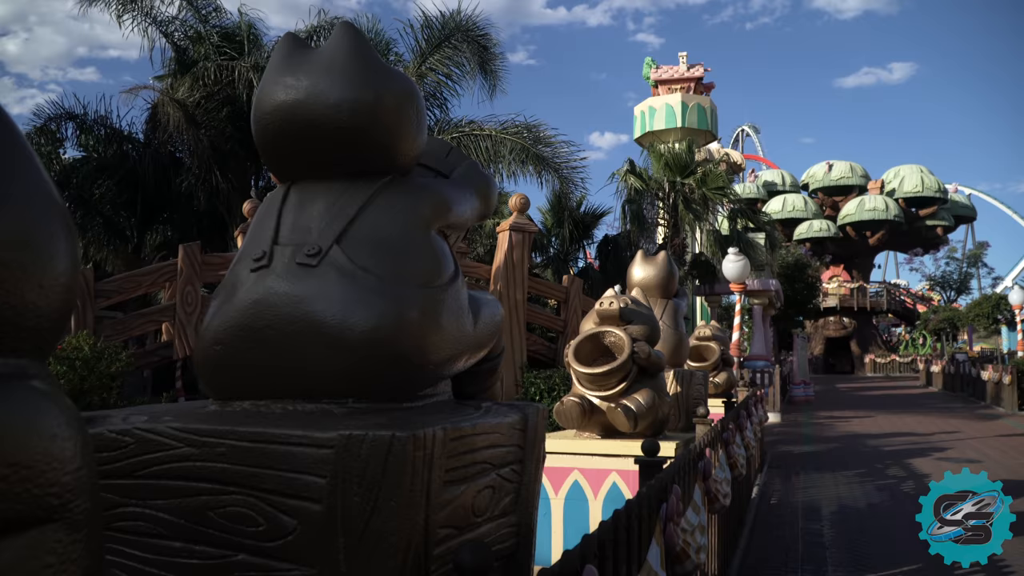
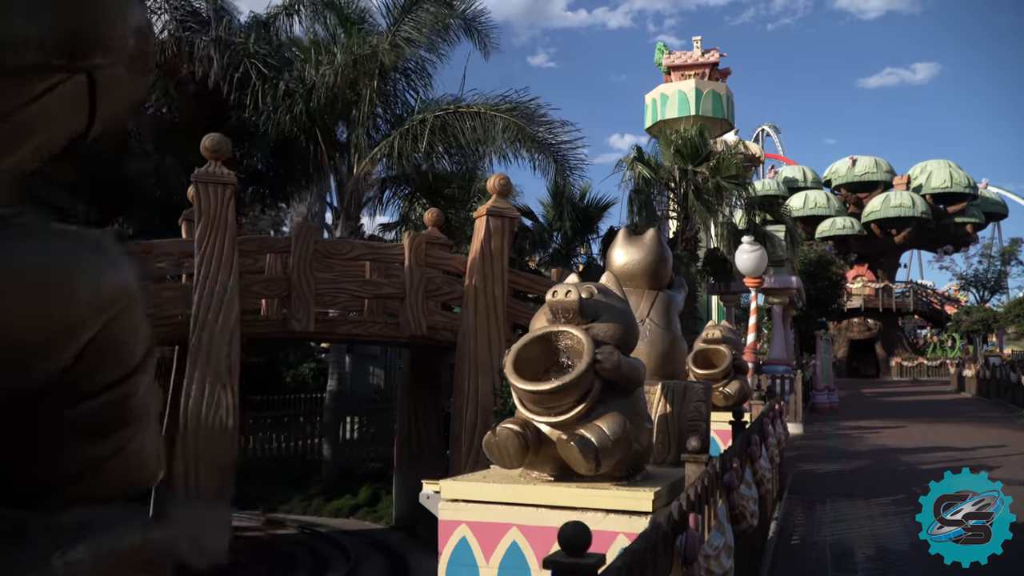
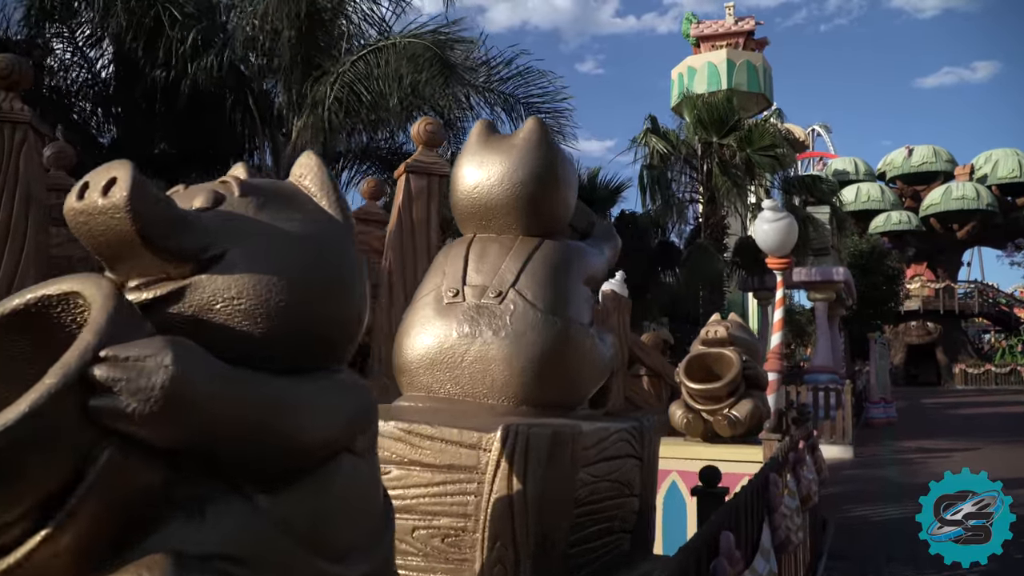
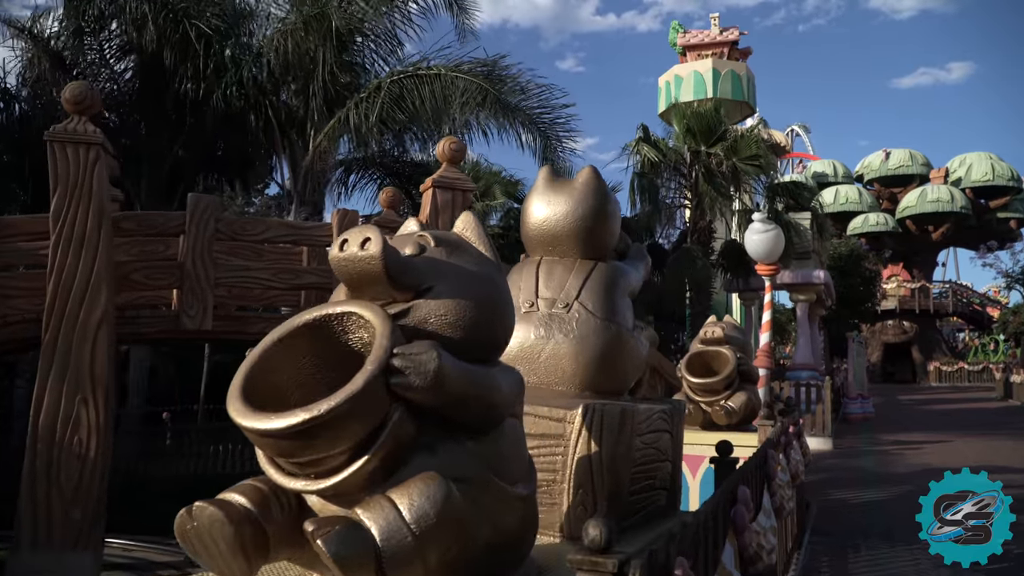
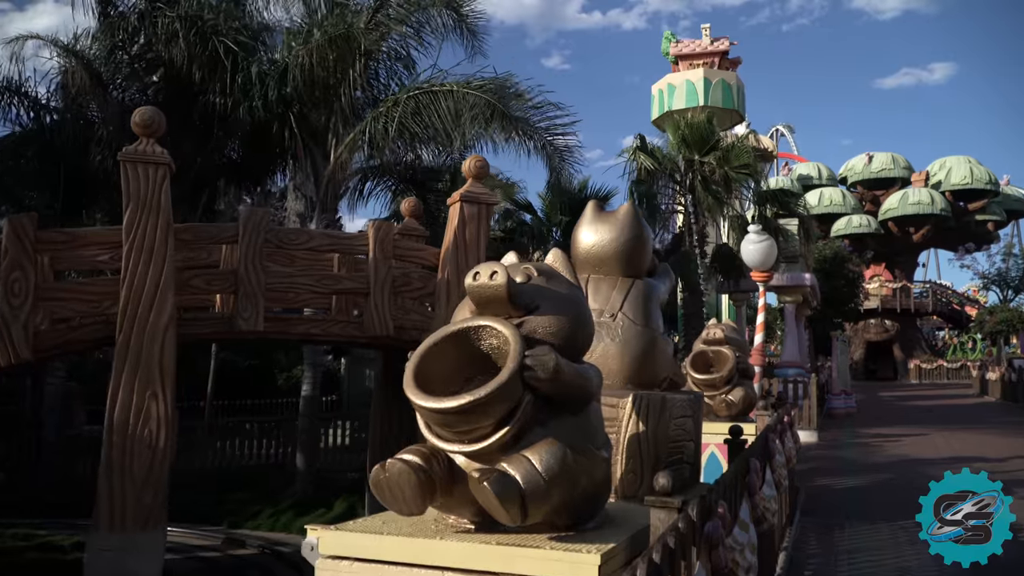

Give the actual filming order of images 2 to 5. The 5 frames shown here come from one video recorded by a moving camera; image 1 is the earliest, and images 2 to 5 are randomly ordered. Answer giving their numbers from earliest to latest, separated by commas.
2, 5, 4, 3
